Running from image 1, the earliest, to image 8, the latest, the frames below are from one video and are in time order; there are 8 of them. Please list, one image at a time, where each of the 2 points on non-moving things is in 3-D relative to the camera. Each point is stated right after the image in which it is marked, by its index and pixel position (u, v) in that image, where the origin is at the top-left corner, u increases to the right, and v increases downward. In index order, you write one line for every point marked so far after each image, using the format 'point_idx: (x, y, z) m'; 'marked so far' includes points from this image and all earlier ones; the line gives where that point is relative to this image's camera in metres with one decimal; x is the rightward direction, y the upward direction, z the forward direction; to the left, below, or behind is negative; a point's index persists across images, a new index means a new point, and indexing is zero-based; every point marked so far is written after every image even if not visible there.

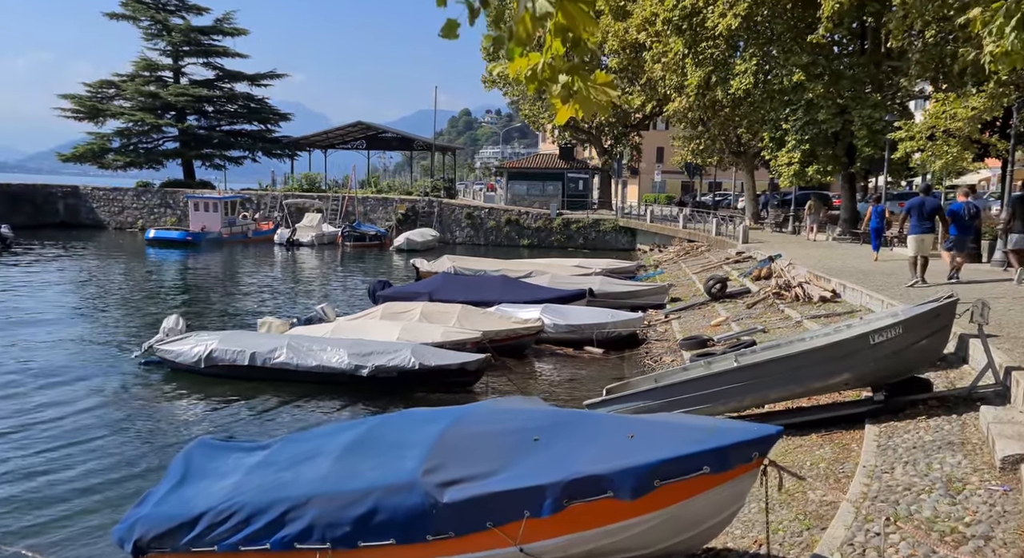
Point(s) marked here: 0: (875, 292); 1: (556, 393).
0: (+7.8, -0.3, +19.8) m
1: (+0.9, -2.3, +18.2) m
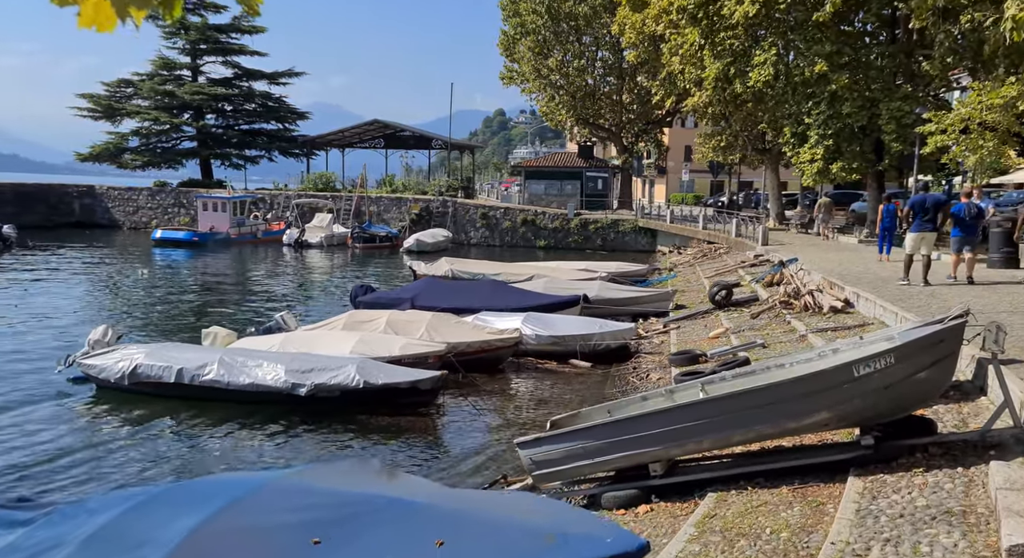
0: (+7.2, -0.5, +17.5) m
1: (+0.2, -2.4, +16.2) m
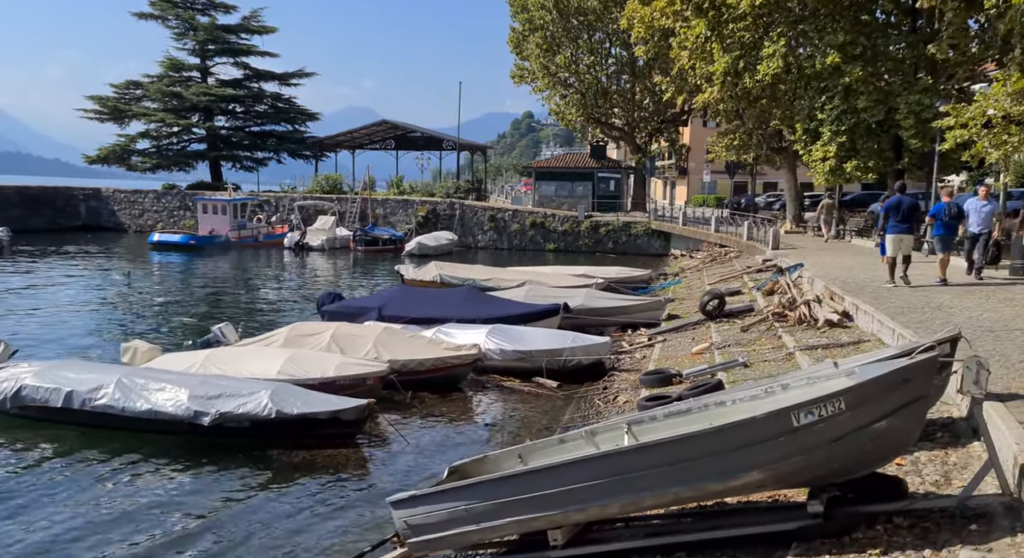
0: (+6.3, -0.6, +15.4) m
1: (-0.7, -2.6, +14.3) m
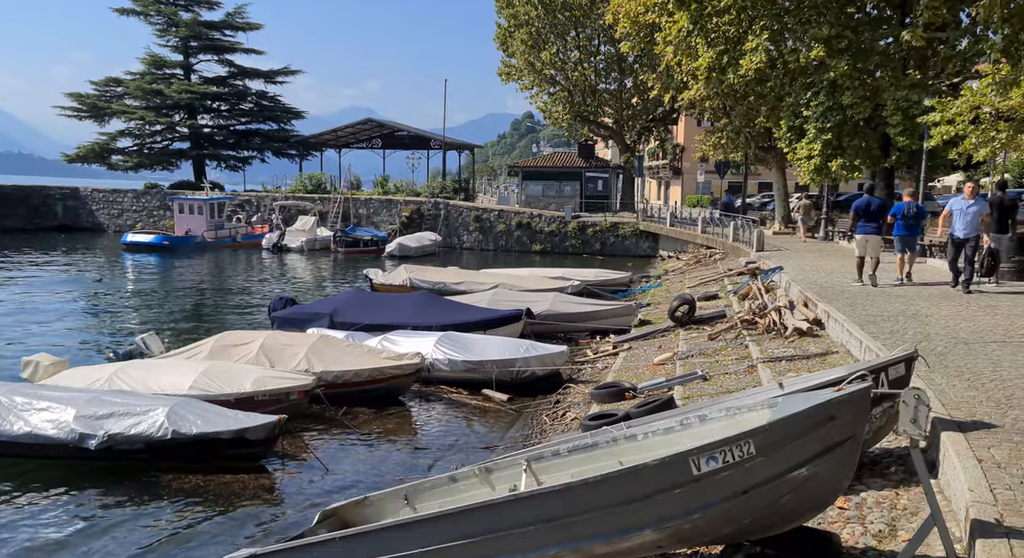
0: (+5.3, -0.7, +14.1) m
1: (-1.7, -2.7, +13.1) m
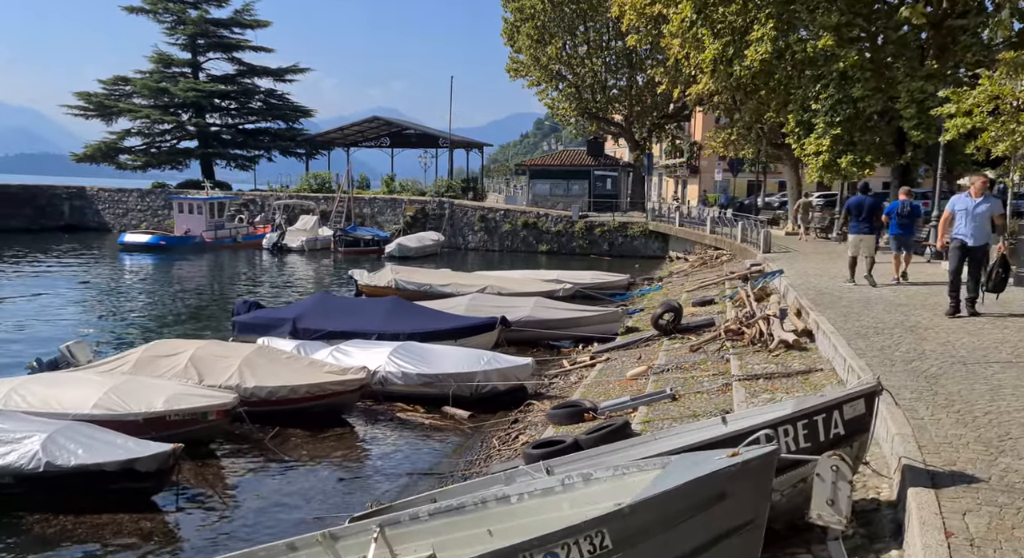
0: (+4.5, -0.9, +12.5) m
1: (-2.5, -2.8, +11.6) m
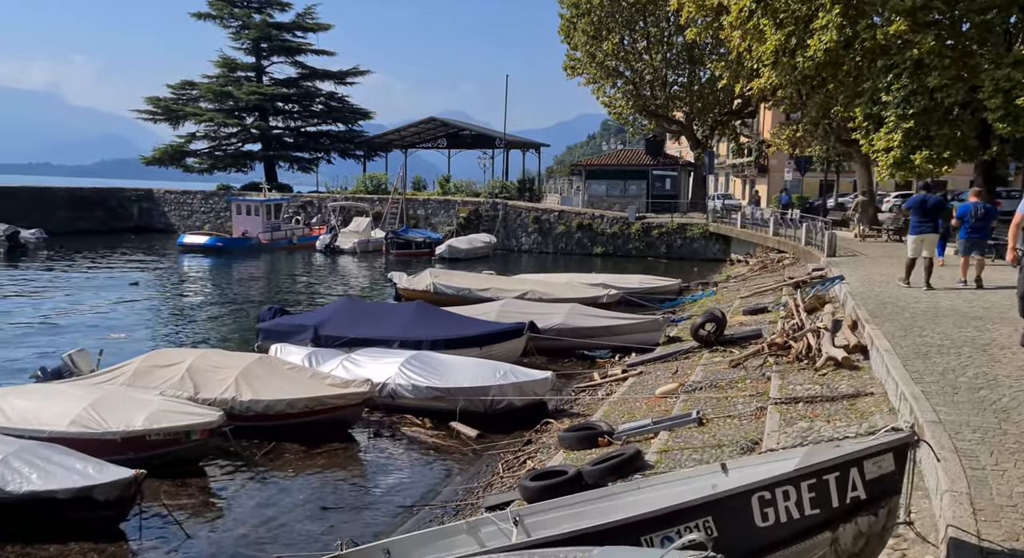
0: (+4.5, -1.0, +10.7) m
1: (-2.6, -2.9, +10.4) m
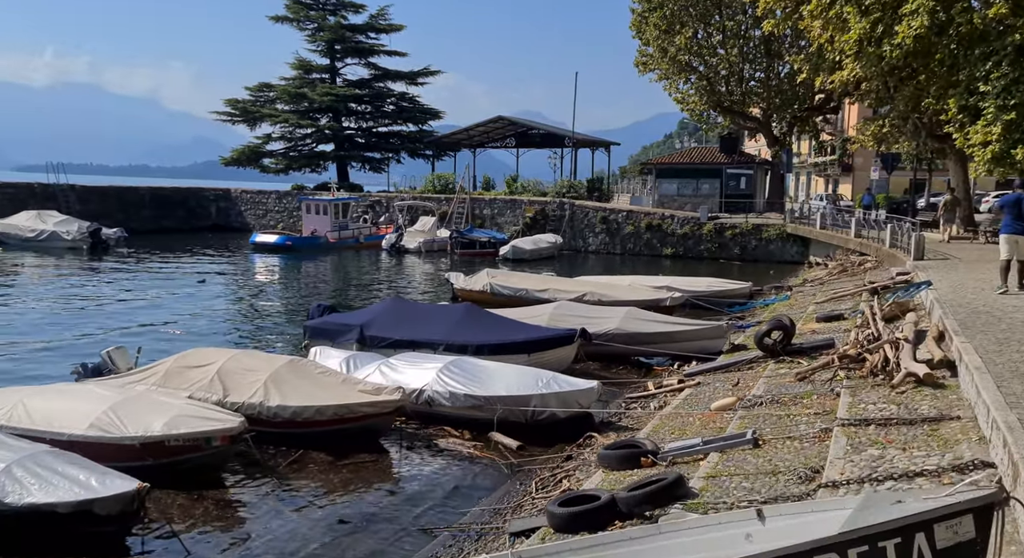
0: (+4.8, -1.0, +9.3) m
1: (-2.3, -2.9, +9.6) m
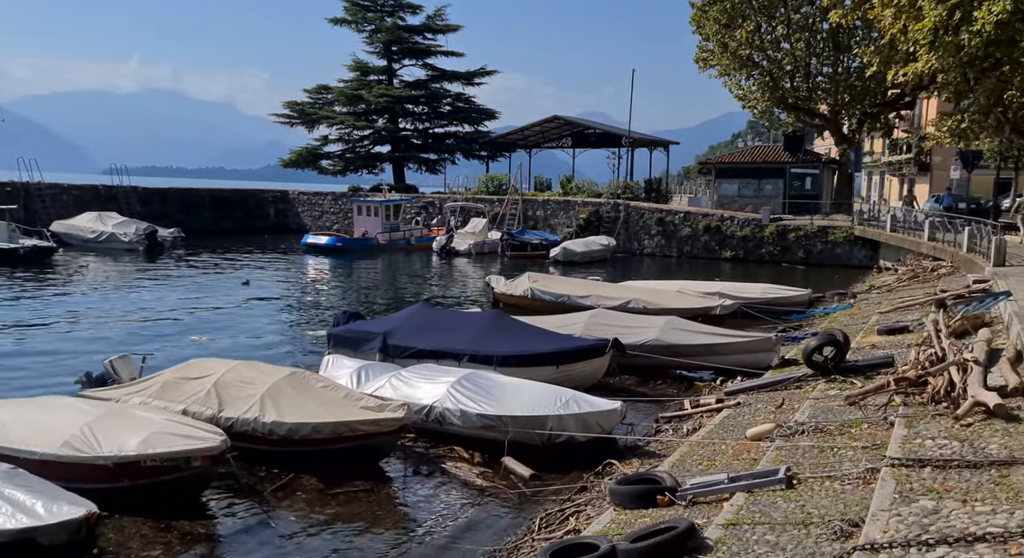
0: (+4.7, -1.2, +7.7) m
1: (-2.4, -3.0, +8.5) m
